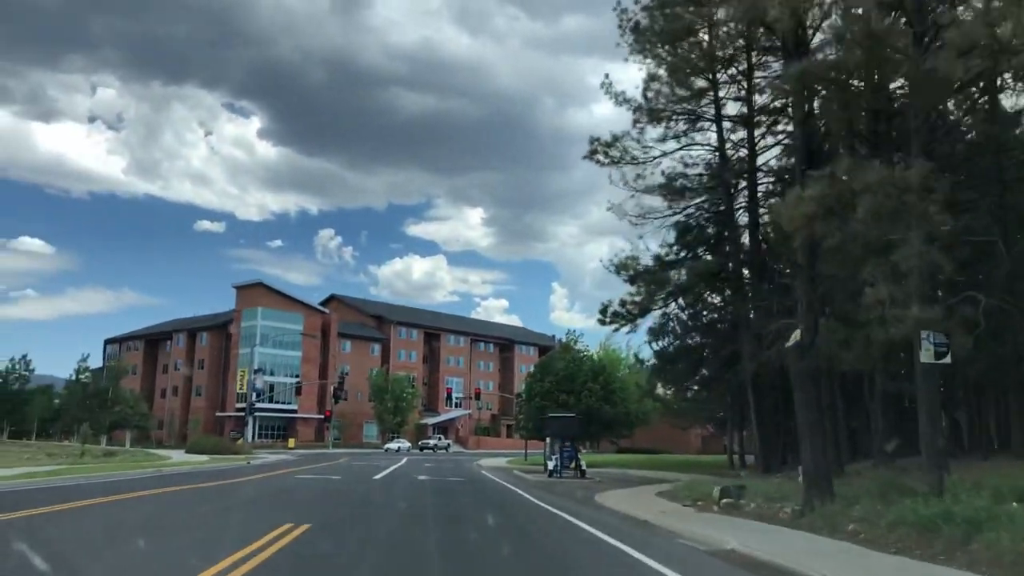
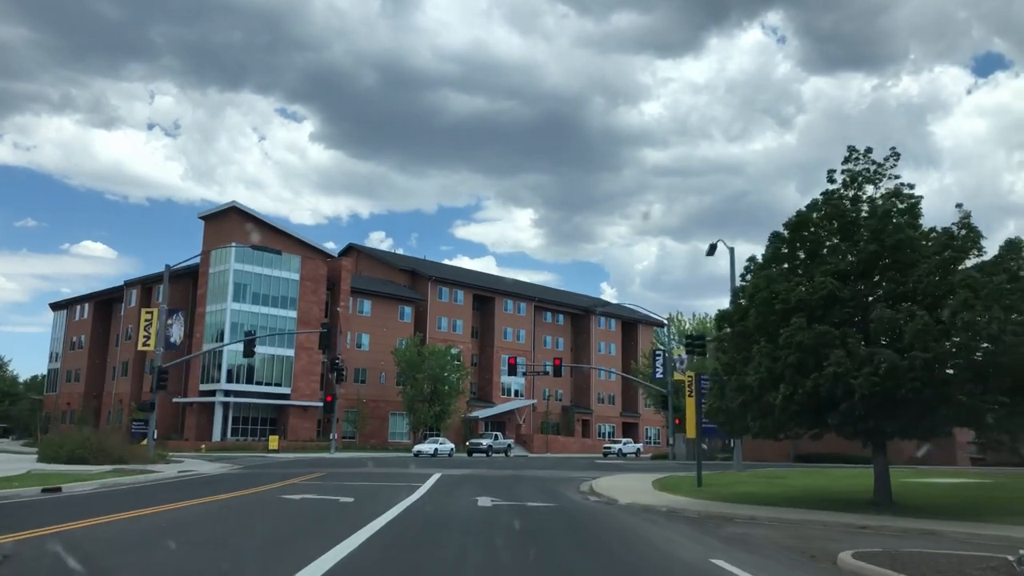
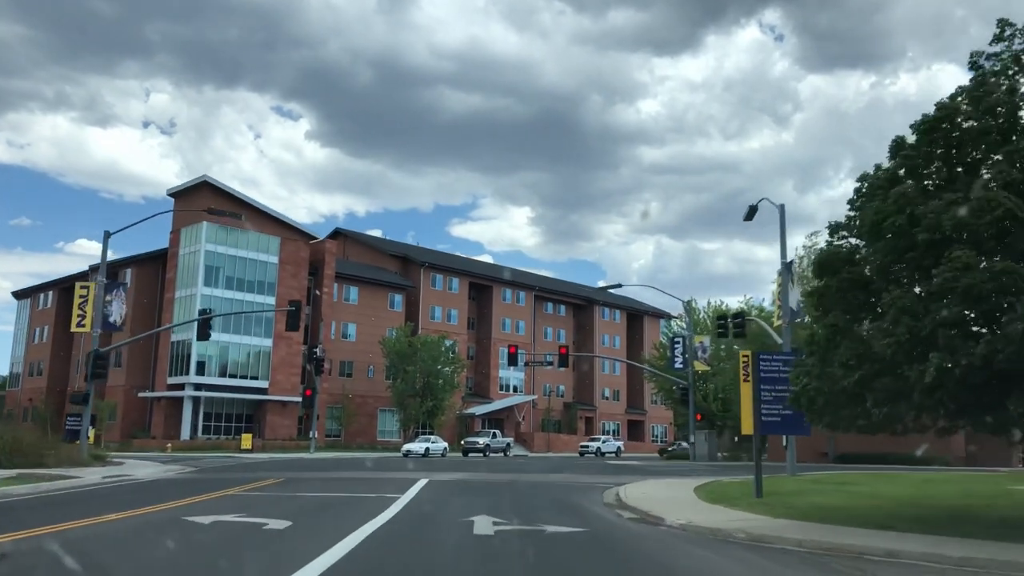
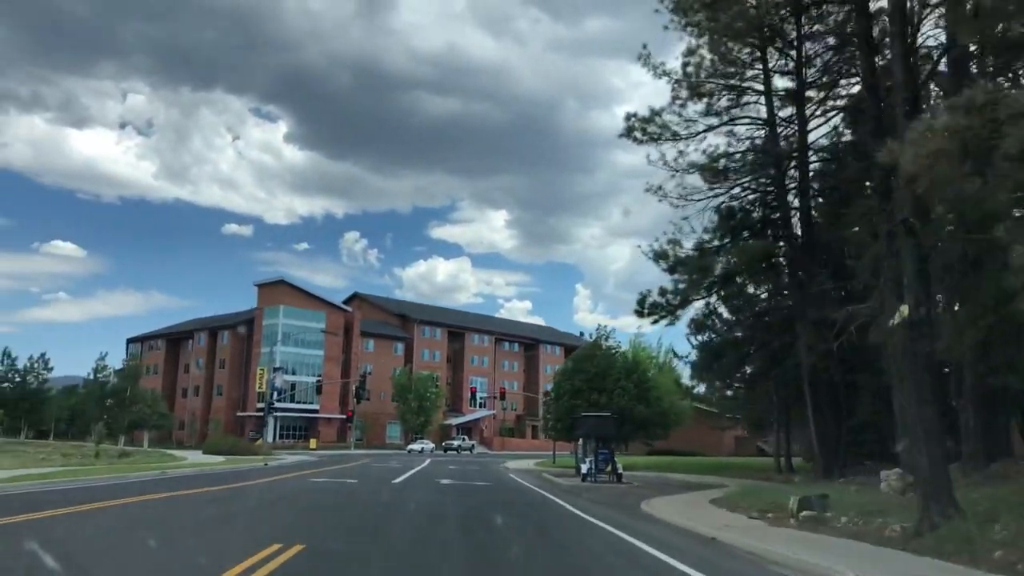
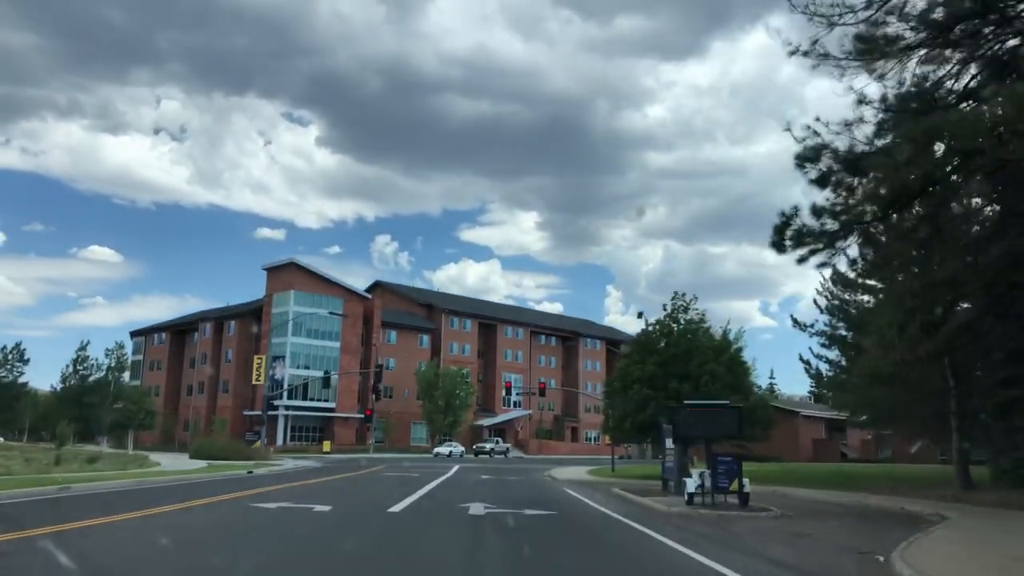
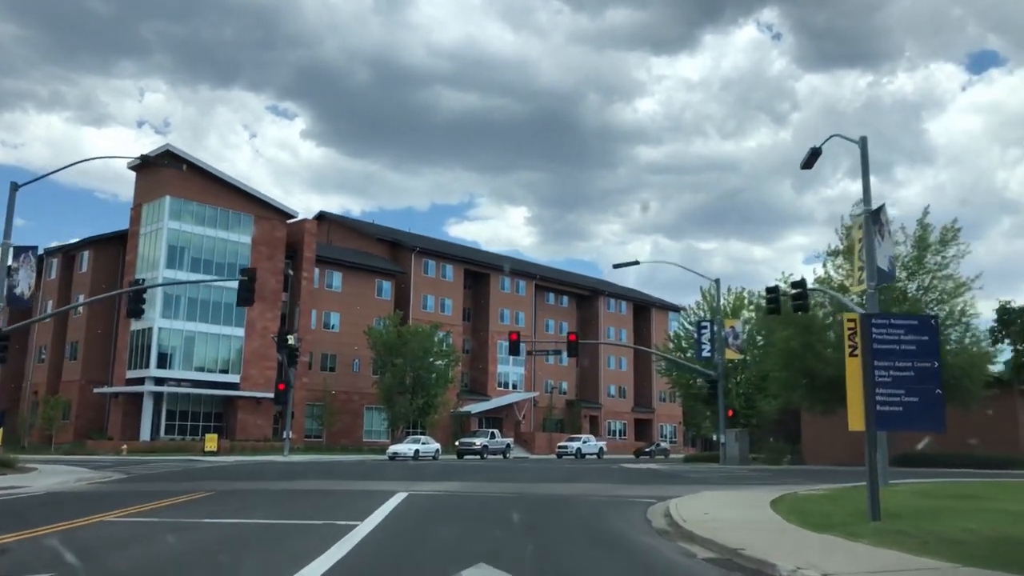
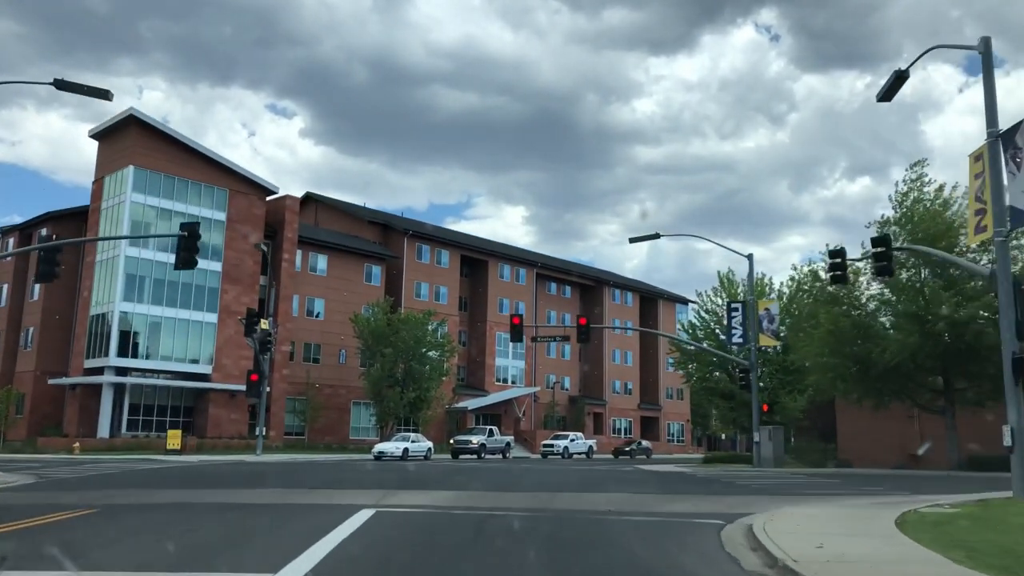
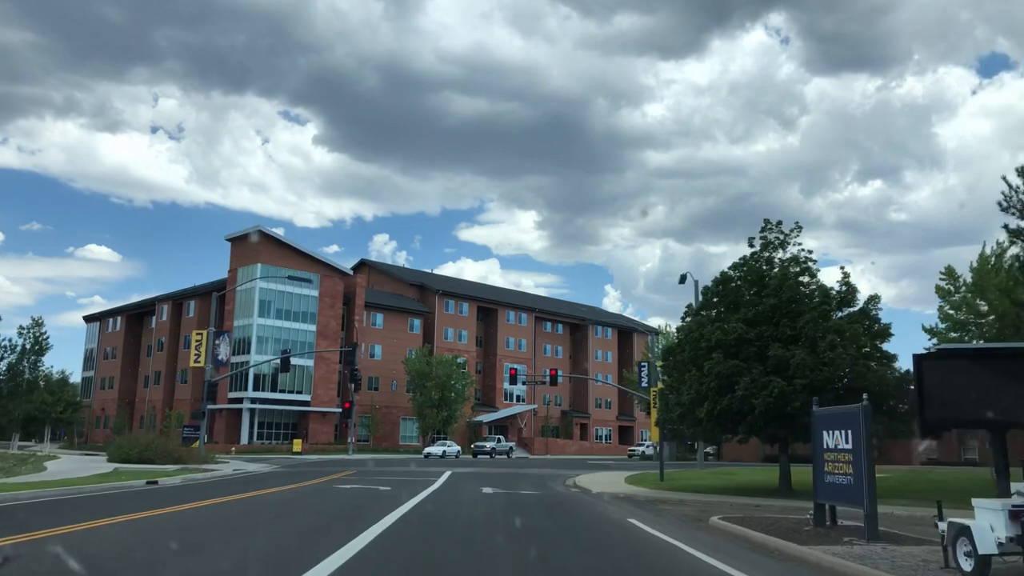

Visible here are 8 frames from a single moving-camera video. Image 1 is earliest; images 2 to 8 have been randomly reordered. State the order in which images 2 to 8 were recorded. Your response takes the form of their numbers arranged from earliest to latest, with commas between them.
4, 5, 8, 2, 3, 6, 7
